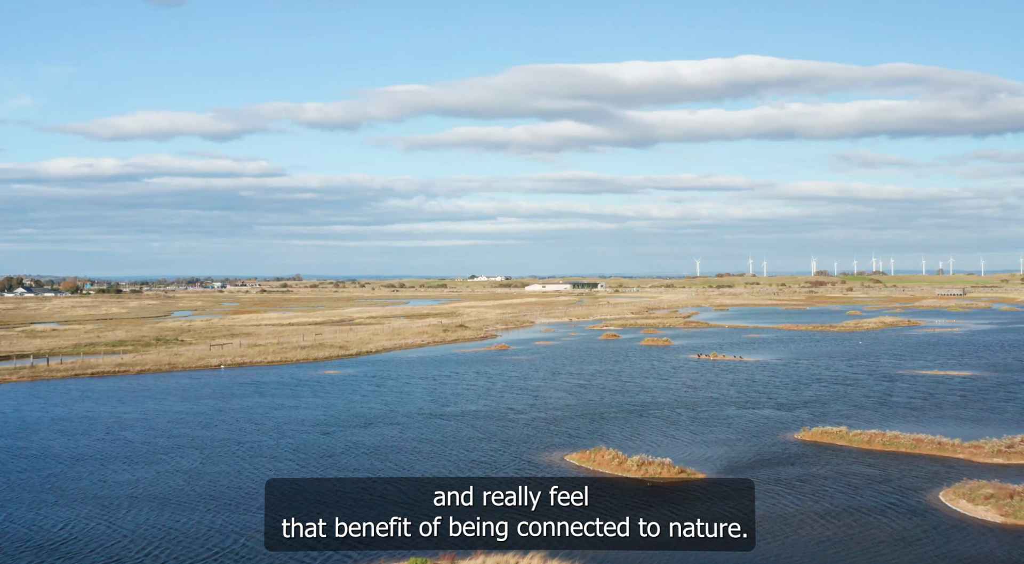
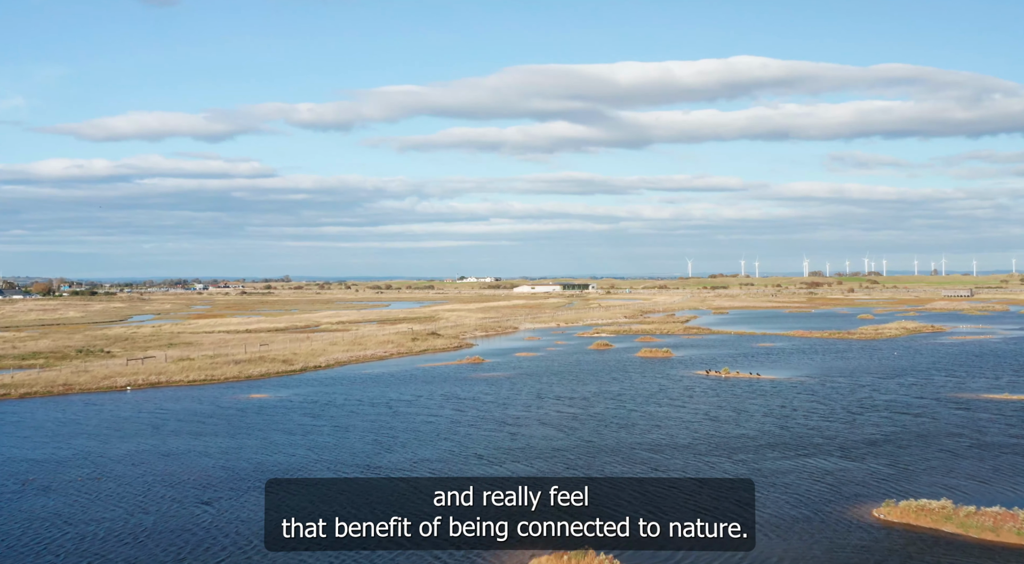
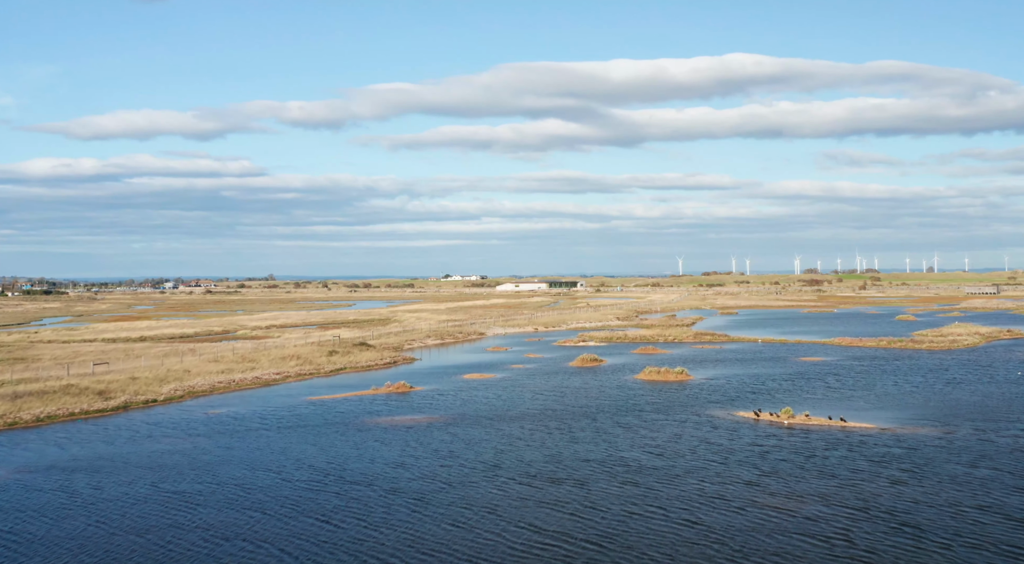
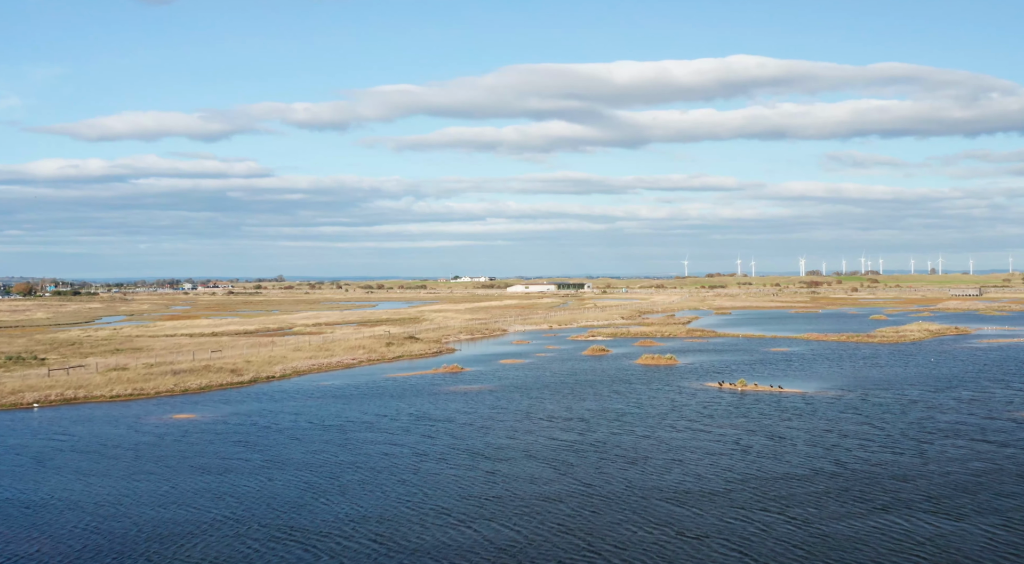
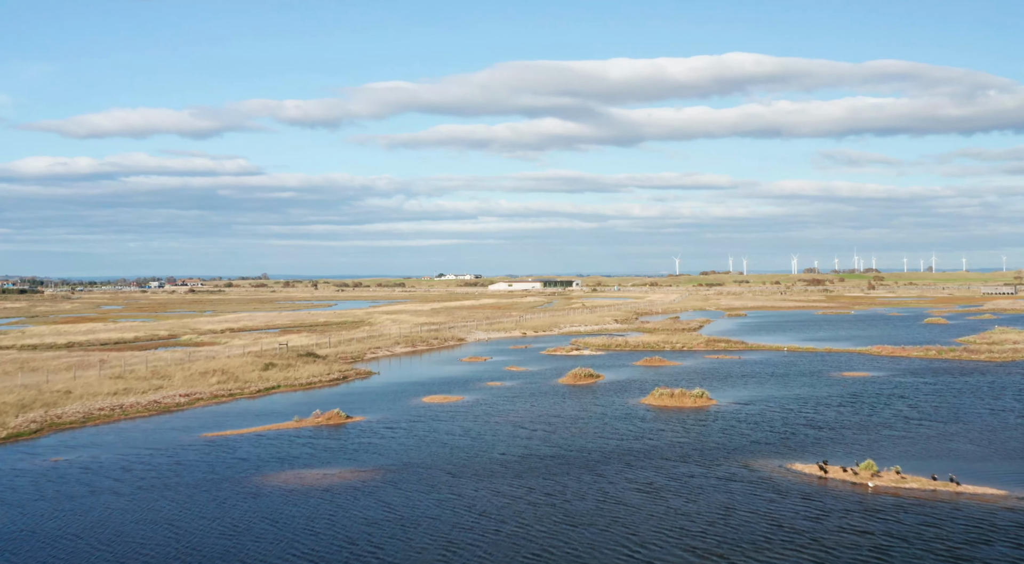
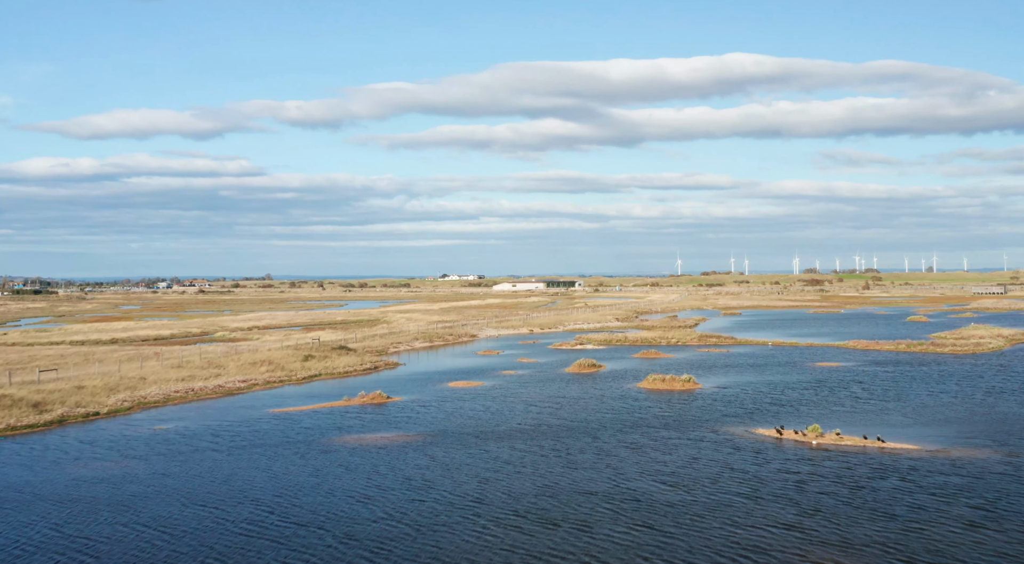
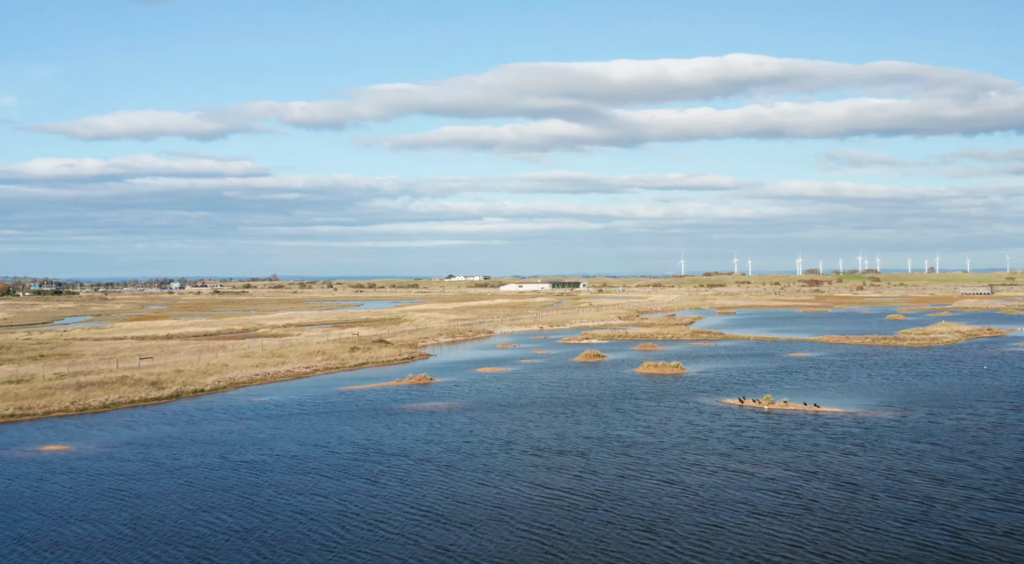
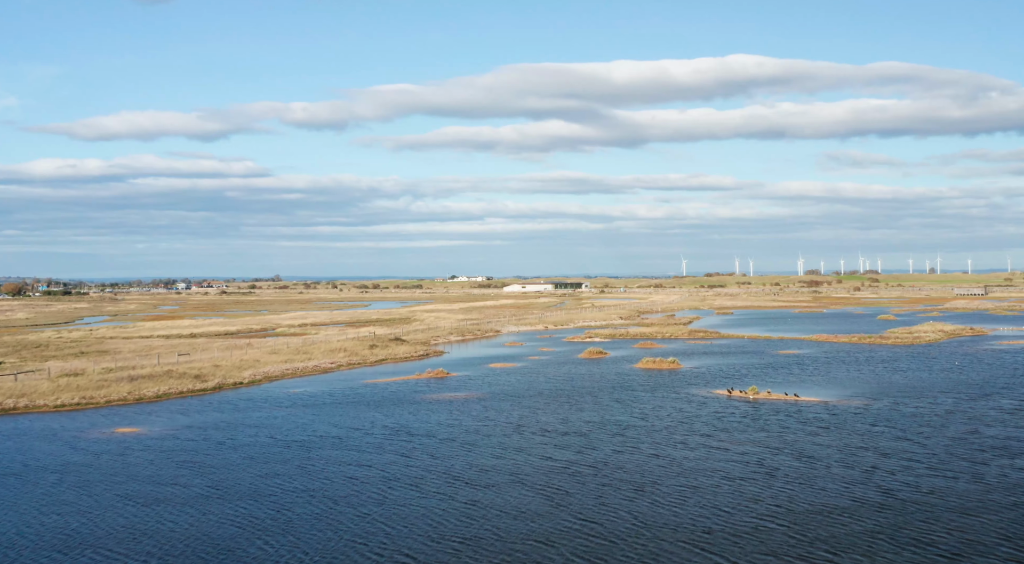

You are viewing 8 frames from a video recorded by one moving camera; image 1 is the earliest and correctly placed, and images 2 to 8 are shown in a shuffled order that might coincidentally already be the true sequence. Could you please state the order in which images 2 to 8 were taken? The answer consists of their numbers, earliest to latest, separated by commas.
2, 4, 8, 7, 3, 6, 5
